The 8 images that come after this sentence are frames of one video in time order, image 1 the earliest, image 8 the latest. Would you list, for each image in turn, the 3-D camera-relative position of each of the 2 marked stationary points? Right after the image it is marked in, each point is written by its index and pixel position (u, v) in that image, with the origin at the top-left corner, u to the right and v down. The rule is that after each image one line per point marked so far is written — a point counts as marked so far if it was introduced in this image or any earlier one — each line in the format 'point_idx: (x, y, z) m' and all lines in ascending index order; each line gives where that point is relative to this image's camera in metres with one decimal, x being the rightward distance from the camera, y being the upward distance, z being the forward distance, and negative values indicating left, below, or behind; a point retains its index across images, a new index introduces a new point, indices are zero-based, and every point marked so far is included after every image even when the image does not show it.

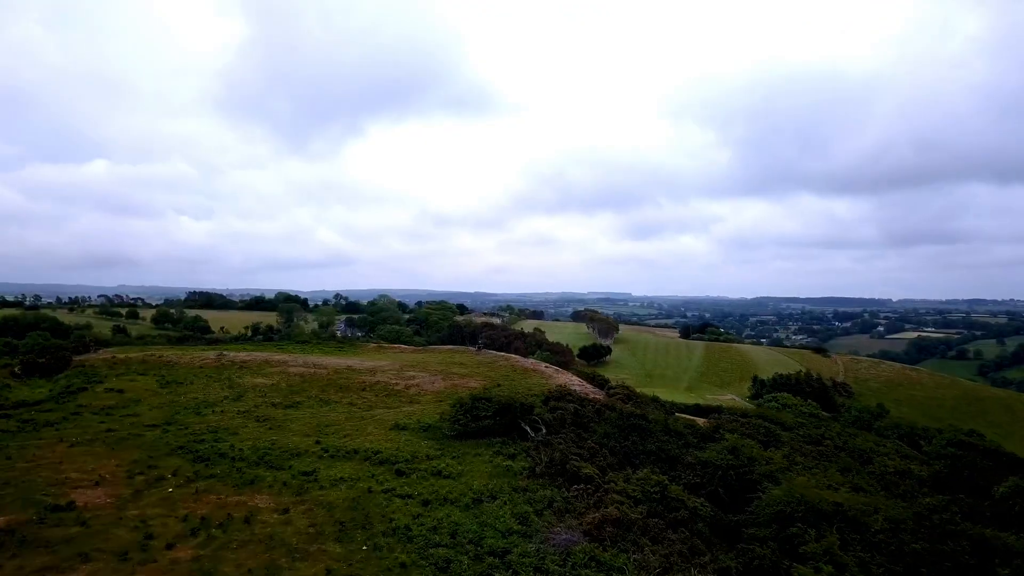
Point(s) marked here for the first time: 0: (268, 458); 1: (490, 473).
0: (-10.1, -7.1, +20.0) m
1: (-0.9, -7.7, +20.0) m
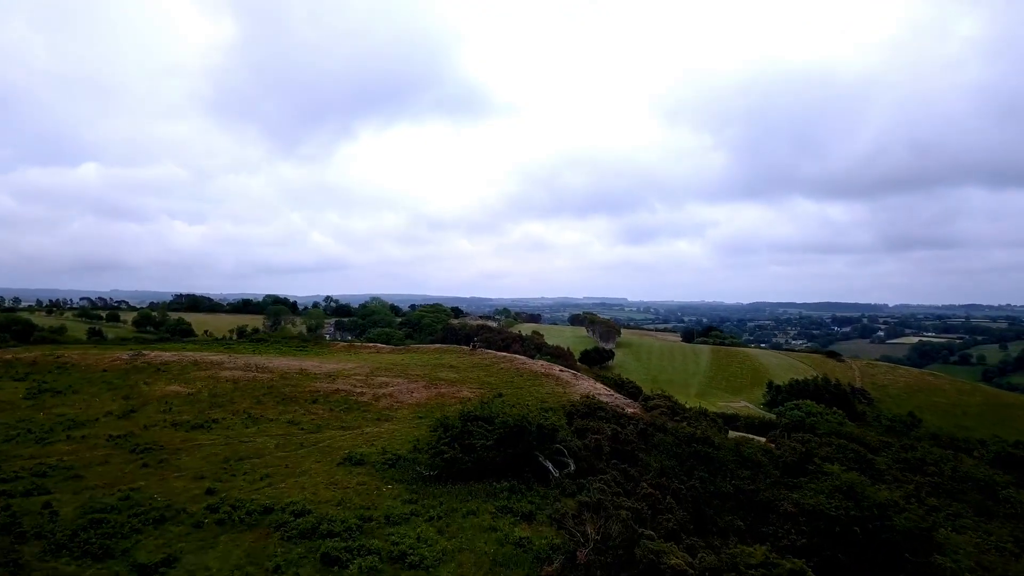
0: (-9.6, -5.6, +11.1) m
1: (-0.4, -6.3, +11.2) m
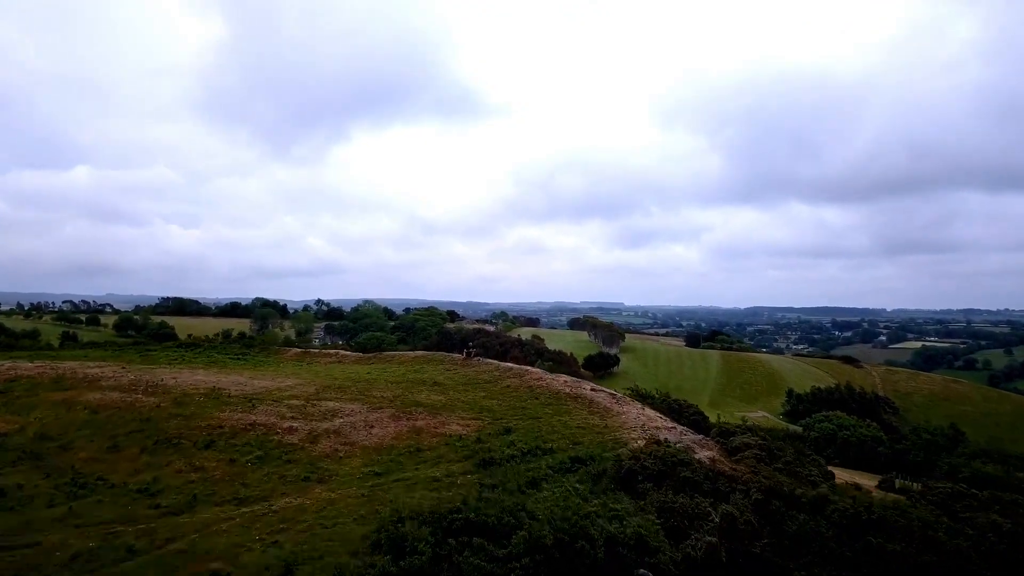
0: (-9.0, -4.7, +2.0) m
1: (+0.2, -5.4, +2.2) m
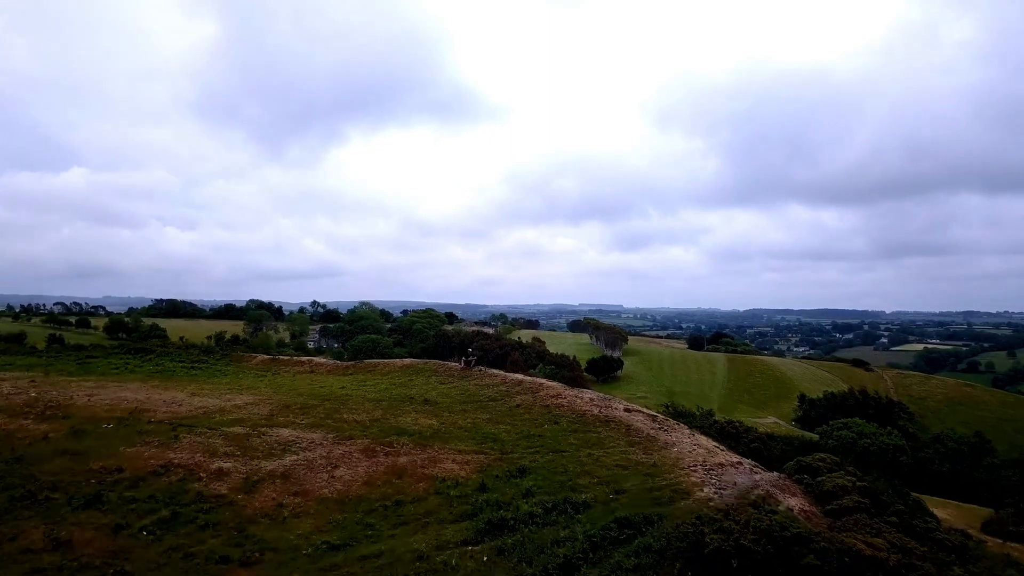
0: (-8.6, -4.4, -2.5) m
1: (+0.6, -5.0, -2.3) m
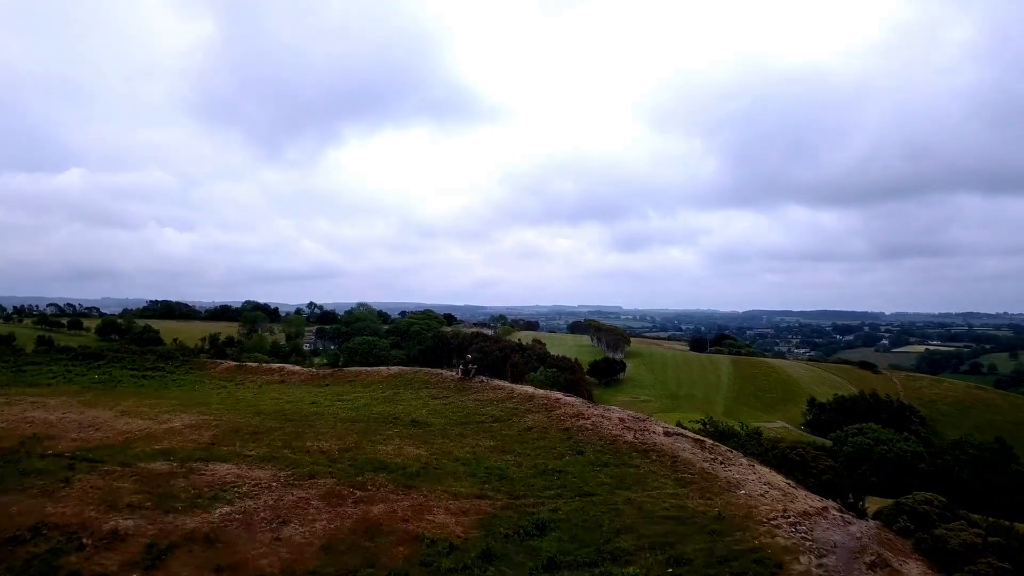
0: (-8.2, -4.1, -5.9) m
1: (+0.9, -4.8, -5.7) m
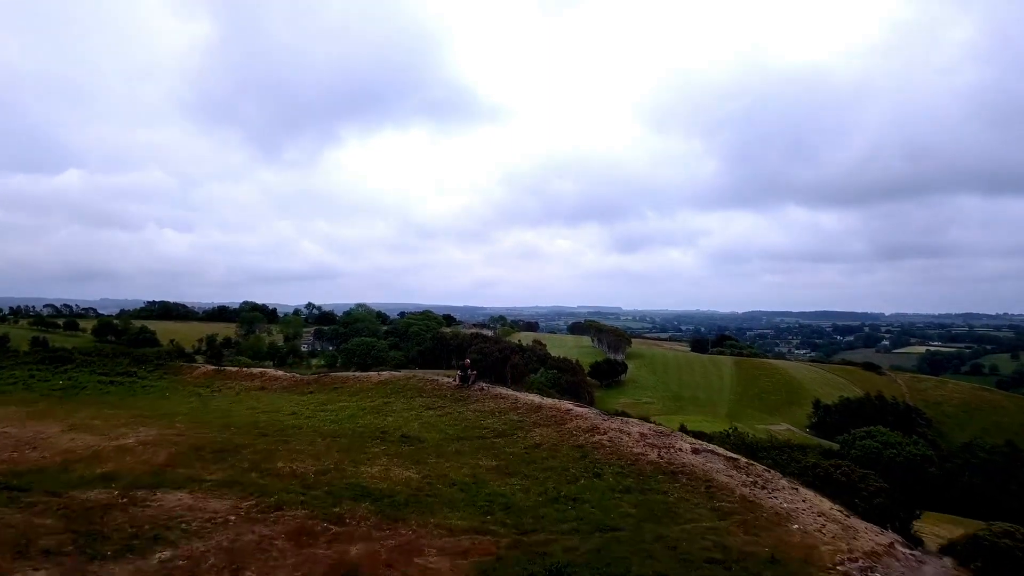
0: (-8.1, -3.9, -7.6) m
1: (+1.1, -4.6, -7.4) m
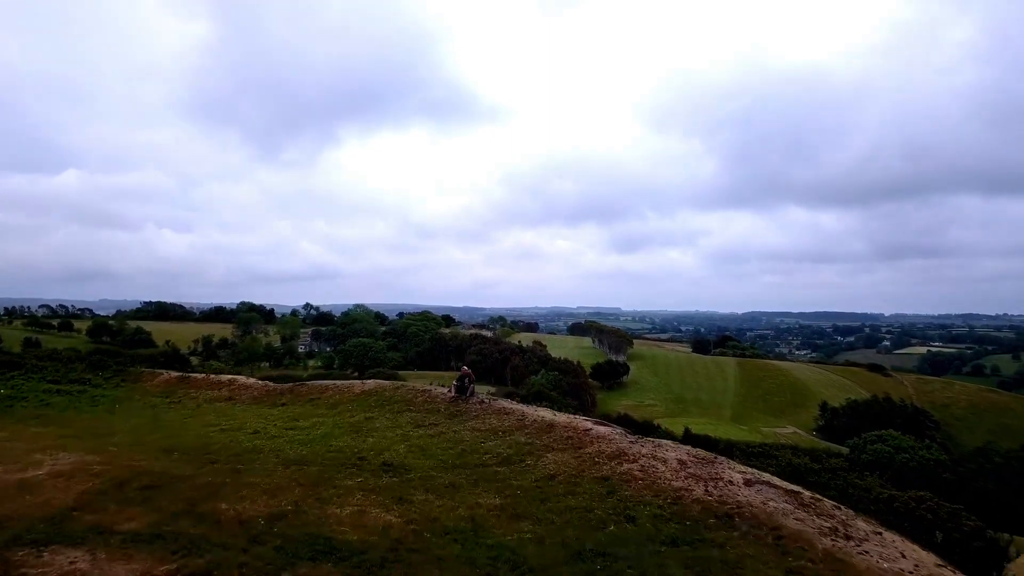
0: (-7.9, -3.8, -9.8) m
1: (+1.3, -4.5, -9.6) m
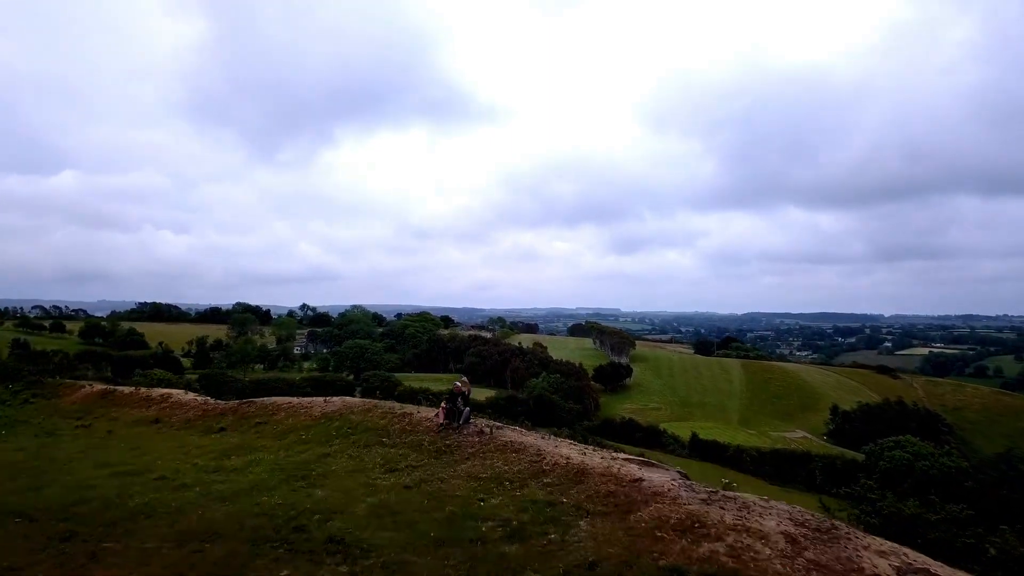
0: (-7.7, -3.5, -13.2) m
1: (+1.5, -4.2, -13.0) m
